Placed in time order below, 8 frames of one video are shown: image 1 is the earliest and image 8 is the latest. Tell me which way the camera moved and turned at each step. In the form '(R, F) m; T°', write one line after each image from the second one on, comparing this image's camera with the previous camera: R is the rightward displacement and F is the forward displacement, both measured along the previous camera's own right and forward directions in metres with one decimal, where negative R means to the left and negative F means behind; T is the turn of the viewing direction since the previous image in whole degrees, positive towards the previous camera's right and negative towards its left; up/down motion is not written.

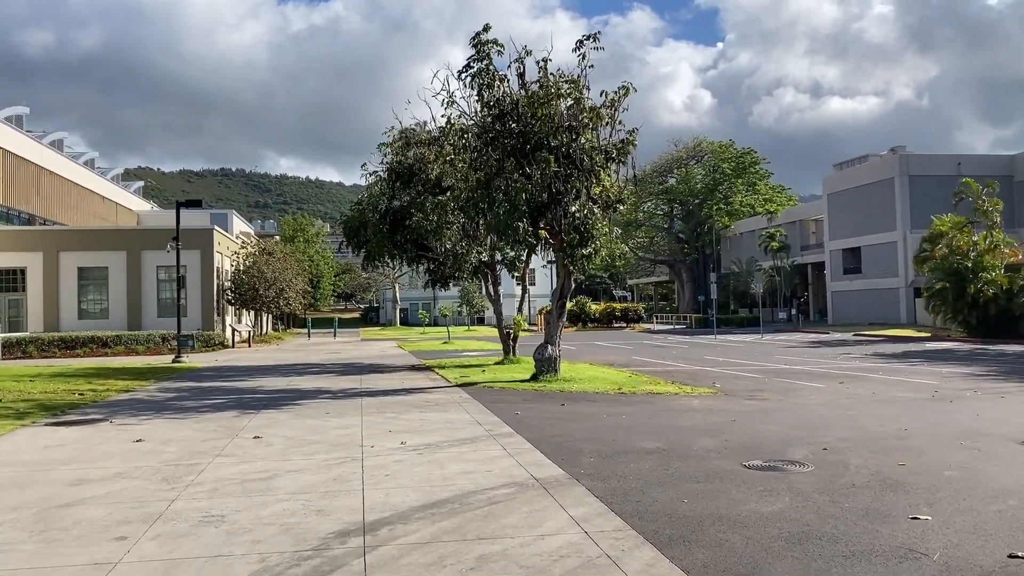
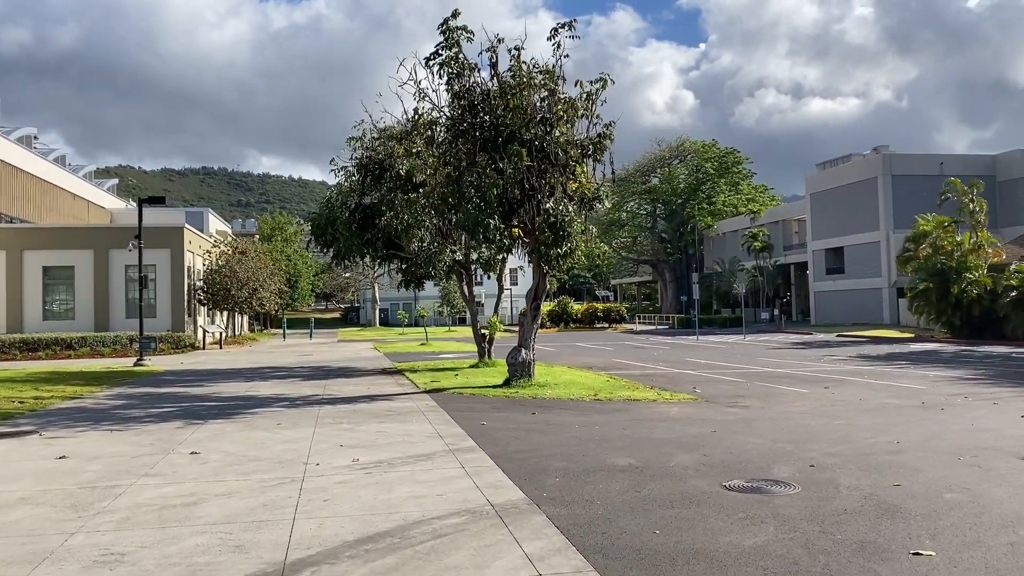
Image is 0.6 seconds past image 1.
(+0.3, +0.8) m; +1°
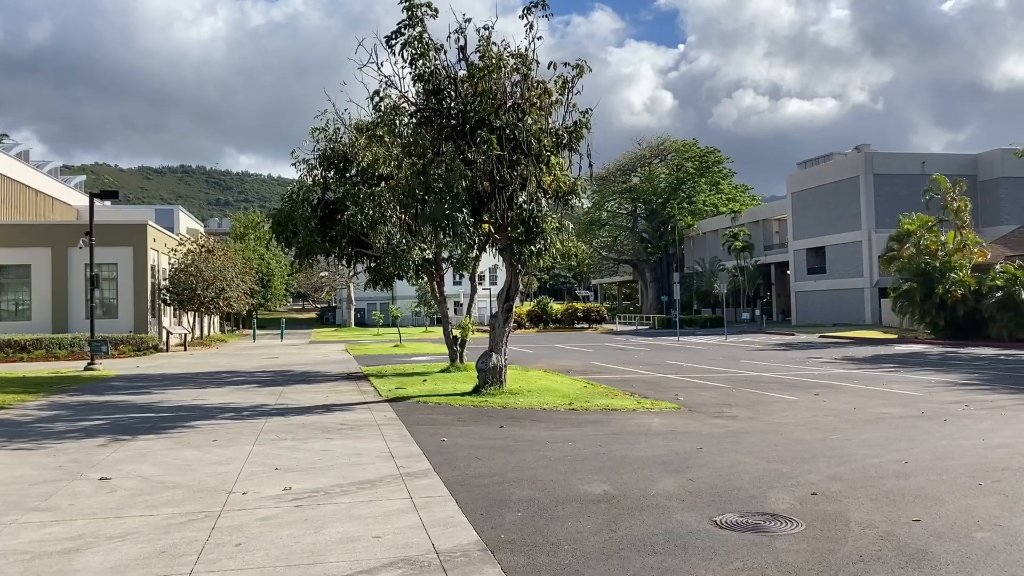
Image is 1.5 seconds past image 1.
(+0.2, +1.2) m; +1°
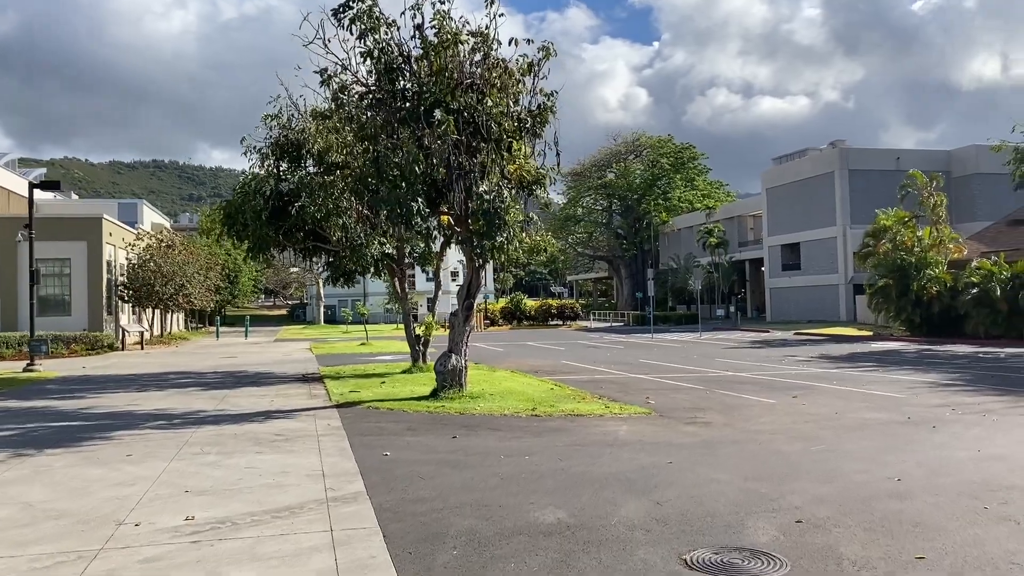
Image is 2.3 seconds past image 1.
(+0.3, +1.0) m; +2°
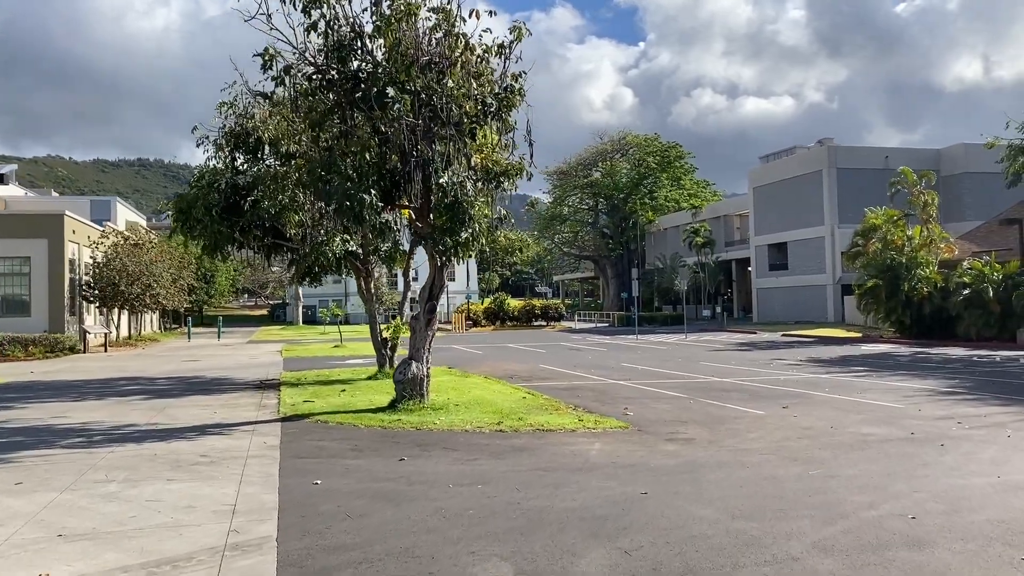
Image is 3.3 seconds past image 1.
(+0.3, +1.2) m; +1°
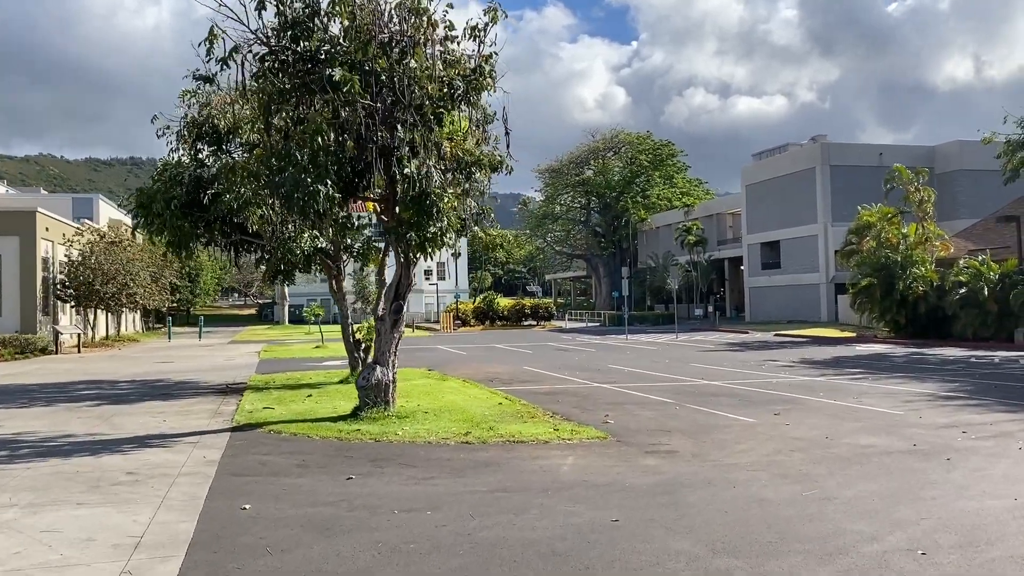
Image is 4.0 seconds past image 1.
(+0.3, +0.9) m; 0°
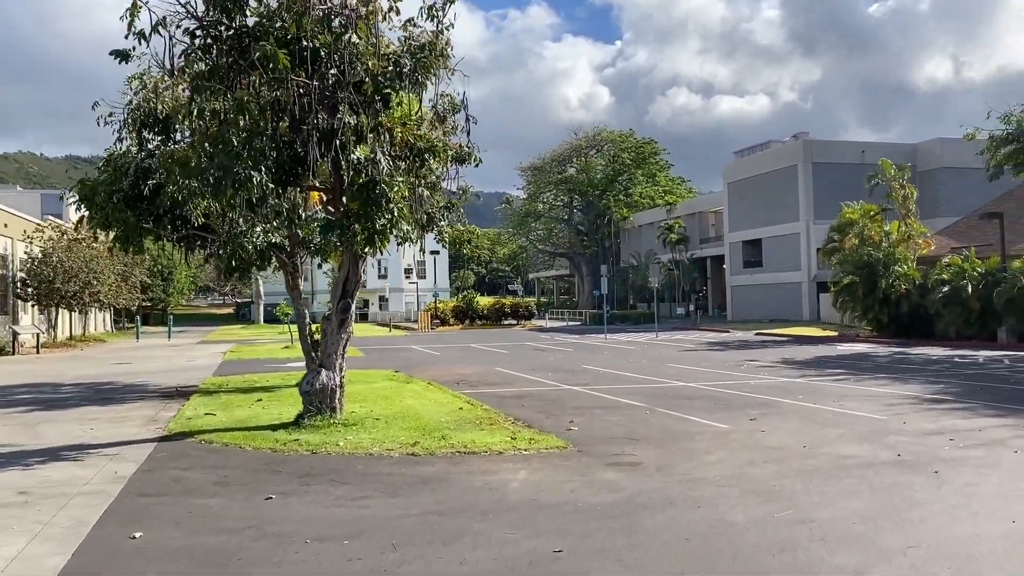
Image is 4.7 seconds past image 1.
(+0.4, +0.9) m; +1°
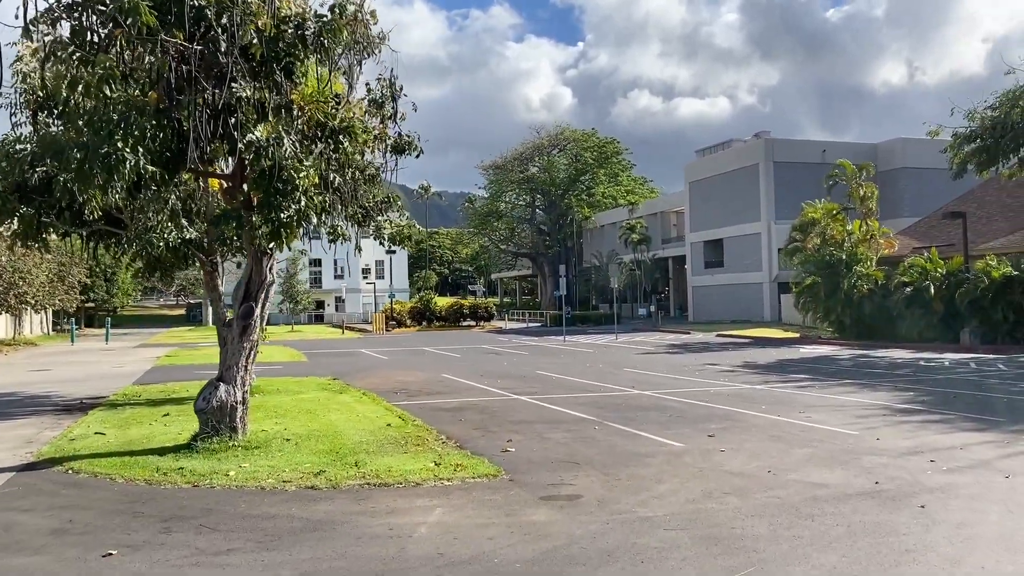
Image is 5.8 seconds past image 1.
(+0.4, +1.4) m; +2°
